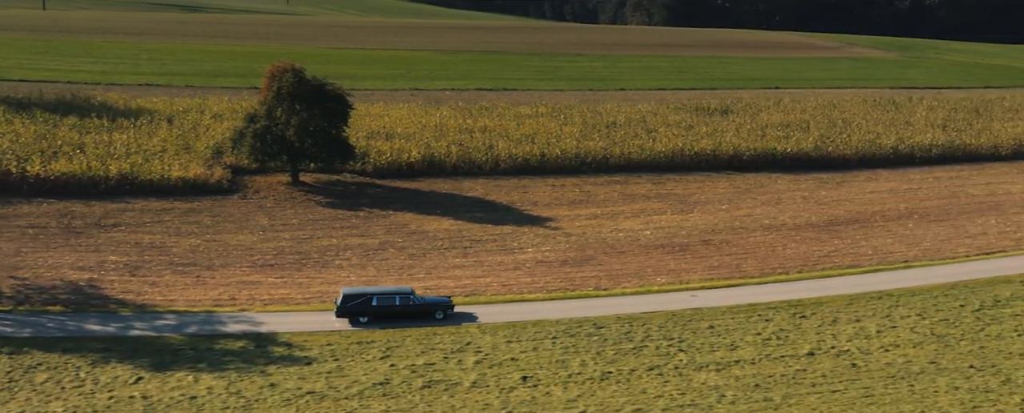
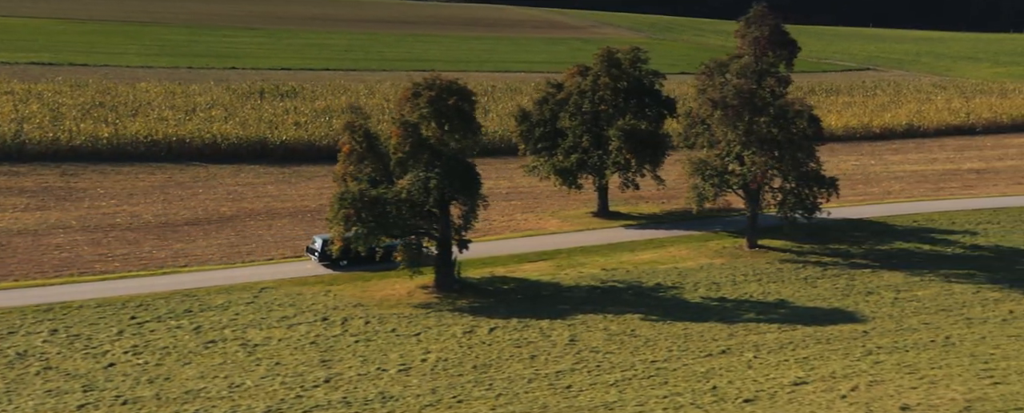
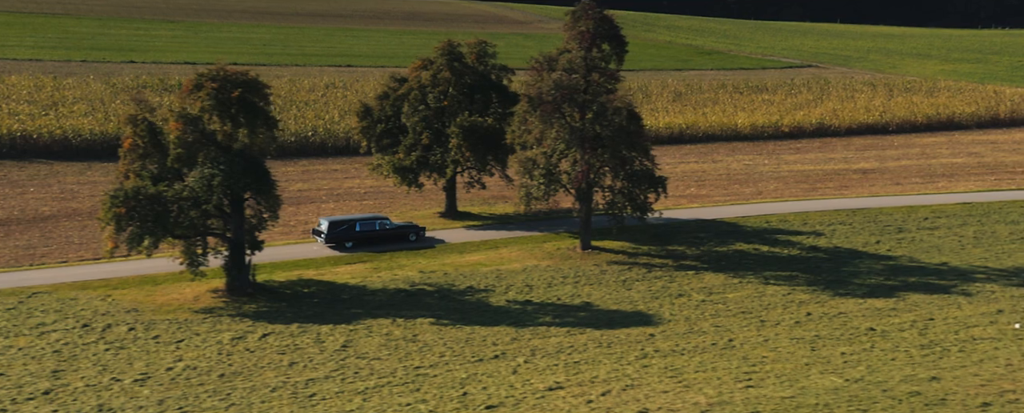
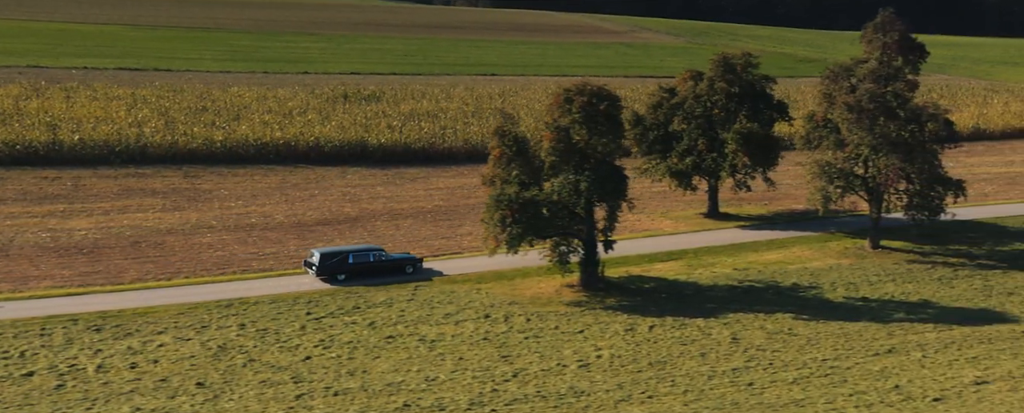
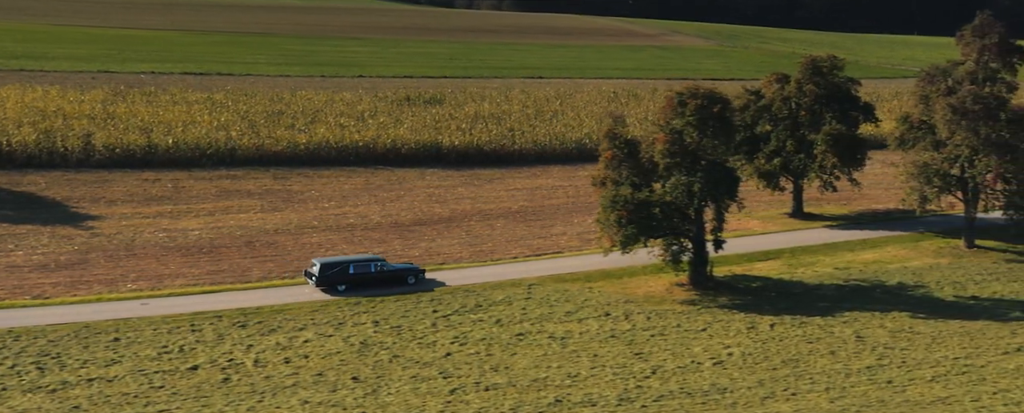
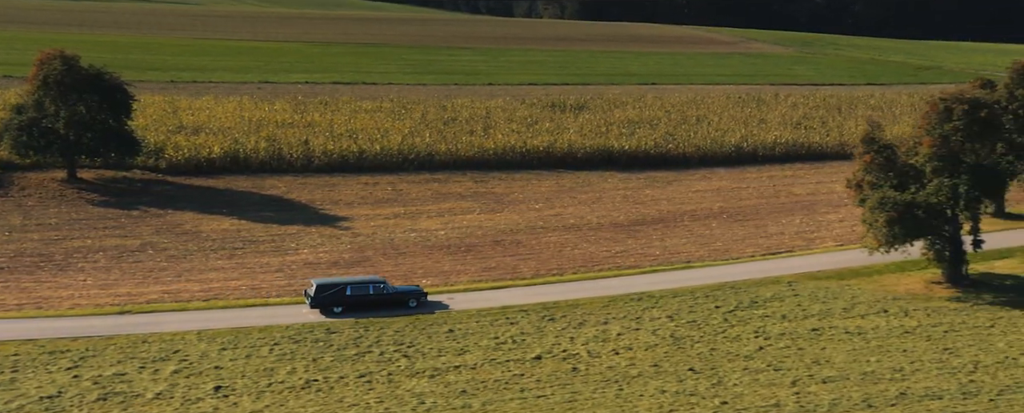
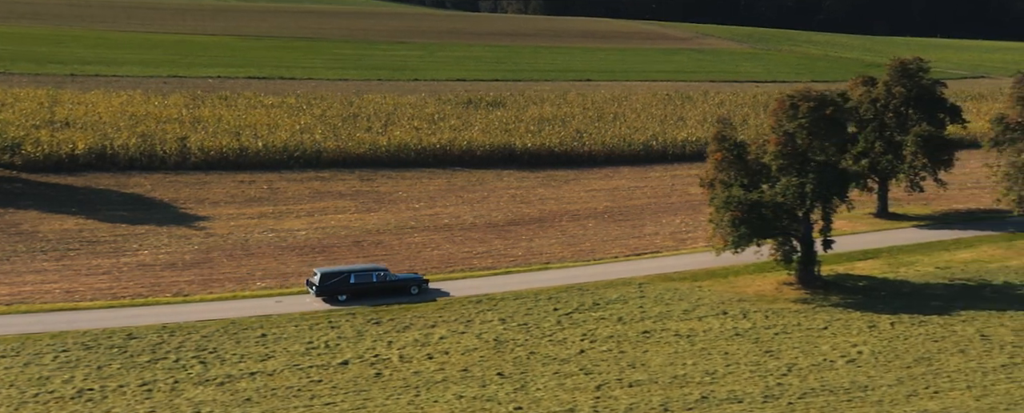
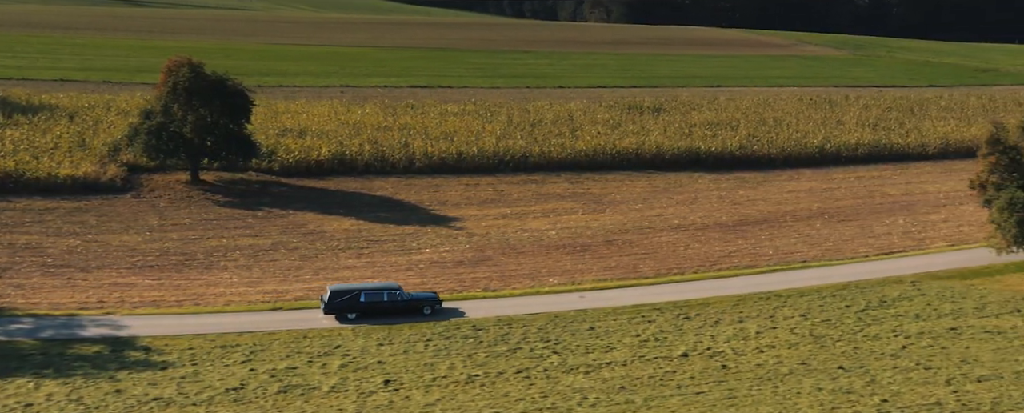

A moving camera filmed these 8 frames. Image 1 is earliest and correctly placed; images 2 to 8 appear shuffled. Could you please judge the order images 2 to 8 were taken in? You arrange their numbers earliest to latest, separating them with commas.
8, 6, 7, 5, 4, 2, 3
